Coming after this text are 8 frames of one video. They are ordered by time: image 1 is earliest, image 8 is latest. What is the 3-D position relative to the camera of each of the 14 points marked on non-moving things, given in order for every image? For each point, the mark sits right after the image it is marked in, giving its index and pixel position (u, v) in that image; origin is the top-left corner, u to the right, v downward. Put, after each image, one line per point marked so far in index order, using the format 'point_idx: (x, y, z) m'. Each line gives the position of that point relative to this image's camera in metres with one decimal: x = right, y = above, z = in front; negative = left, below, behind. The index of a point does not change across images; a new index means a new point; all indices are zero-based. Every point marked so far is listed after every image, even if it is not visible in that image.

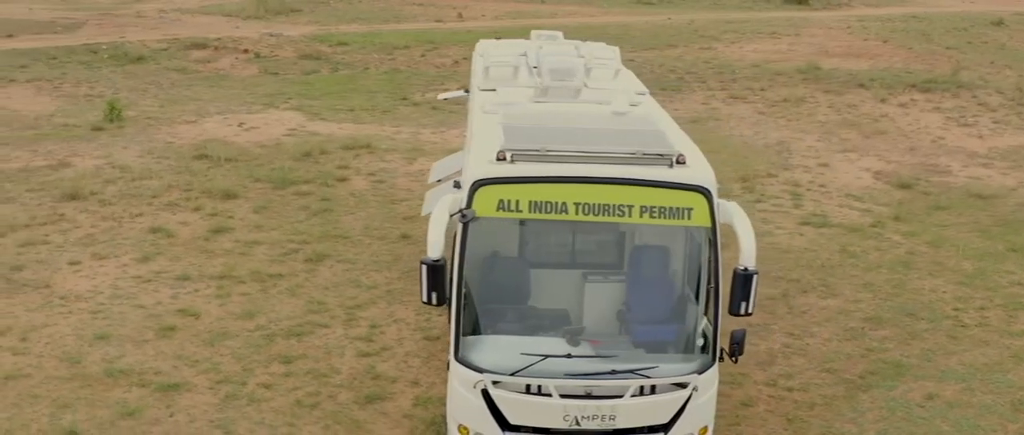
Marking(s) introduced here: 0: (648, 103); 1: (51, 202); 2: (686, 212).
0: (+1.4, +1.1, +10.1) m
1: (-7.3, +0.2, +15.7) m
2: (+1.3, 0.0, +7.8) m
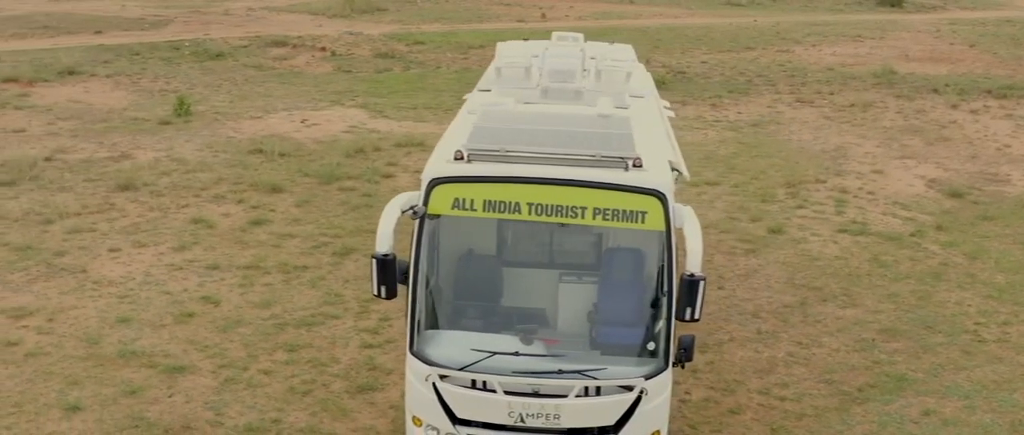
0: (+1.3, +1.1, +10.1) m
1: (-6.7, +0.4, +16.5) m
2: (+1.0, 0.0, +7.8) m
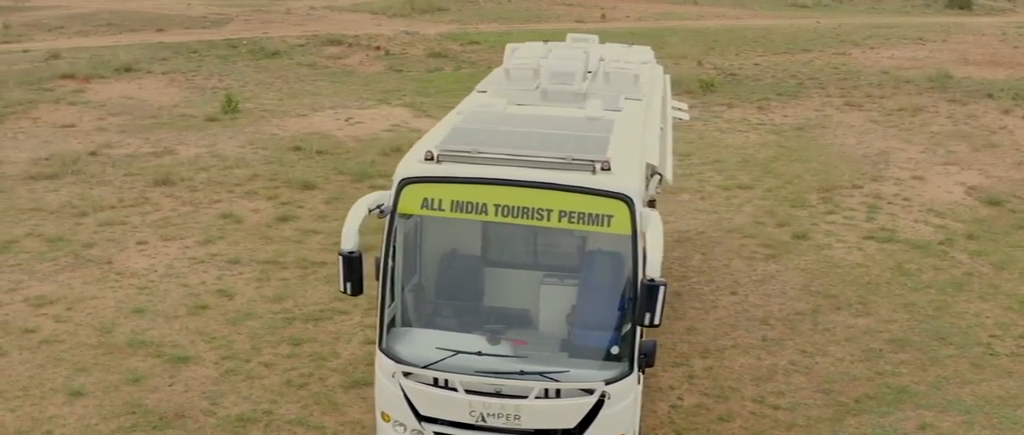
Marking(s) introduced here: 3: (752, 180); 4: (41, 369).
0: (+1.2, +1.1, +10.1) m
1: (-6.3, +0.5, +17.1) m
2: (+0.7, 0.0, +7.8) m
3: (+4.4, +0.7, +18.3) m
4: (-4.9, -1.6, +10.5) m
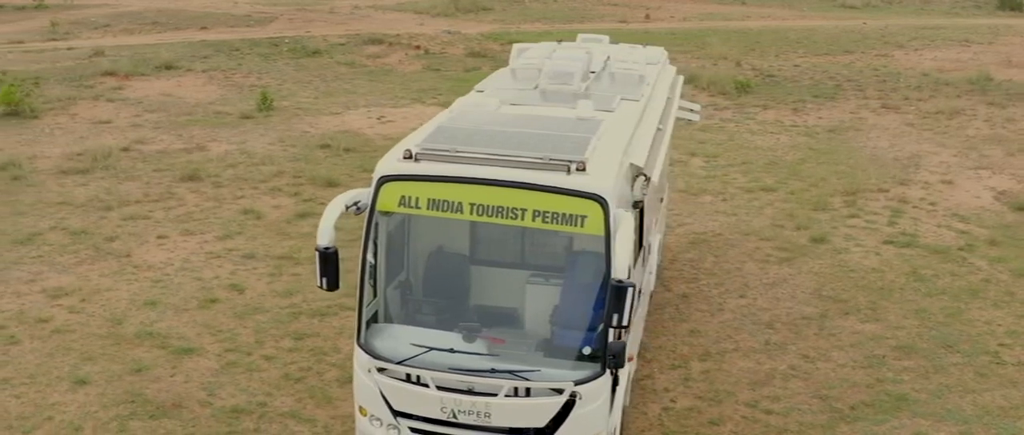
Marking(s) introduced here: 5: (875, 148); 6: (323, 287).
0: (+1.2, +1.1, +10.1) m
1: (-6.0, +0.6, +17.4) m
2: (+0.5, 0.0, +7.8) m
3: (+4.8, +0.7, +18.1) m
4: (-5.0, -1.5, +10.8) m
5: (+7.2, +1.4, +19.9) m
6: (-1.5, -0.5, +7.9) m
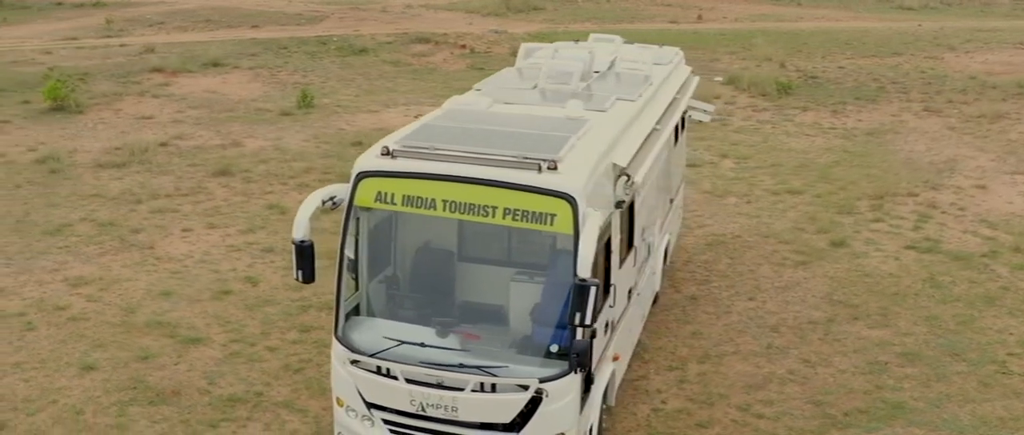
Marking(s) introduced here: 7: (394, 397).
0: (+1.1, +1.1, +10.1) m
1: (-5.6, +0.7, +17.9) m
2: (+0.3, 0.0, +7.8) m
3: (+5.3, +0.6, +17.9) m
4: (-5.0, -1.4, +11.2) m
5: (+7.8, +1.3, +19.5) m
6: (-1.7, -0.5, +8.1) m
7: (-0.9, -1.4, +8.0) m
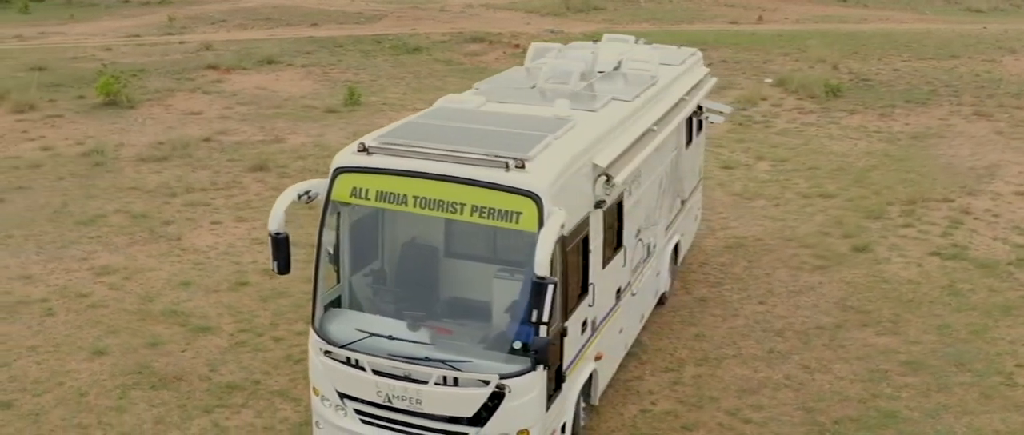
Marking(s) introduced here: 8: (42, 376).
0: (+1.0, +1.1, +10.1) m
1: (-5.0, +0.9, +18.4) m
2: (0.0, 0.0, +7.9) m
3: (+5.7, +0.5, +17.6) m
4: (-5.1, -1.3, +11.7) m
5: (+8.4, +1.2, +19.0) m
6: (-2.0, -0.5, +8.3) m
7: (-1.2, -1.4, +8.2) m
8: (-4.9, -1.7, +10.5) m
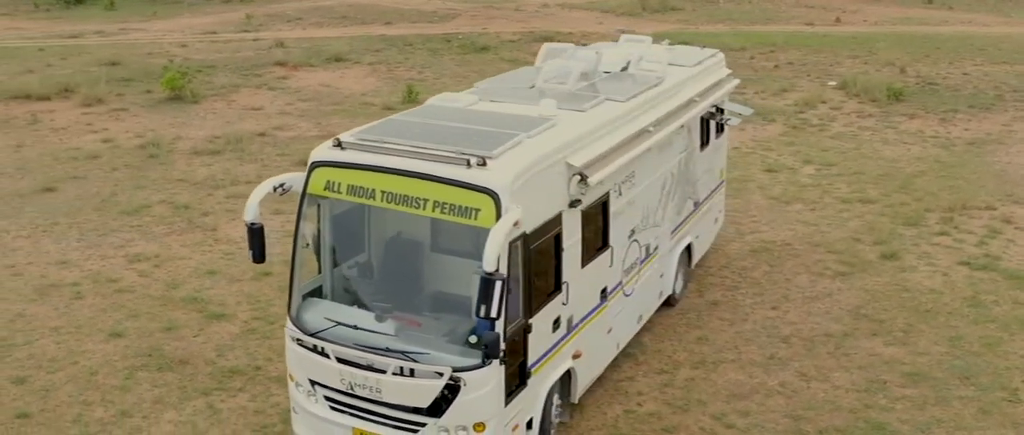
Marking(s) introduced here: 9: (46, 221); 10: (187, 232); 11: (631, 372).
0: (+0.9, +1.1, +10.1) m
1: (-4.3, +1.0, +19.0) m
2: (-0.3, 0.0, +8.1) m
3: (+6.3, +0.4, +17.1) m
4: (-5.0, -1.2, +12.3) m
5: (+9.1, +1.0, +18.2) m
6: (-2.3, -0.4, +8.6) m
7: (-1.5, -1.3, +8.4) m
8: (-5.0, -1.5, +11.1) m
9: (-7.1, -0.1, +15.2) m
10: (-5.0, -0.2, +15.2) m
11: (+1.3, -1.7, +11.0) m
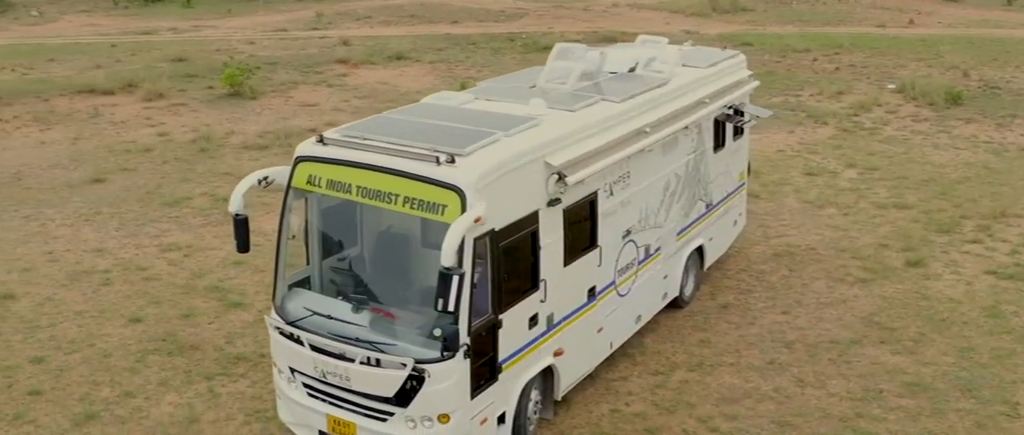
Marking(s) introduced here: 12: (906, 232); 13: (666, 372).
0: (+0.8, +1.1, +10.1) m
1: (-3.6, +1.1, +19.4) m
2: (-0.6, +0.1, +8.2) m
3: (+6.8, +0.3, +16.6) m
4: (-4.9, -1.0, +12.9) m
5: (+9.7, +0.8, +17.5) m
6: (-2.5, -0.3, +9.0) m
7: (-1.8, -1.3, +8.7) m
8: (-5.1, -1.4, +11.7) m
9: (-6.7, +0.1, +15.9) m
10: (-4.6, -0.1, +15.8) m
11: (+1.3, -1.7, +11.1) m
12: (+5.9, -0.2, +15.0) m
13: (+1.7, -1.7, +11.1) m
